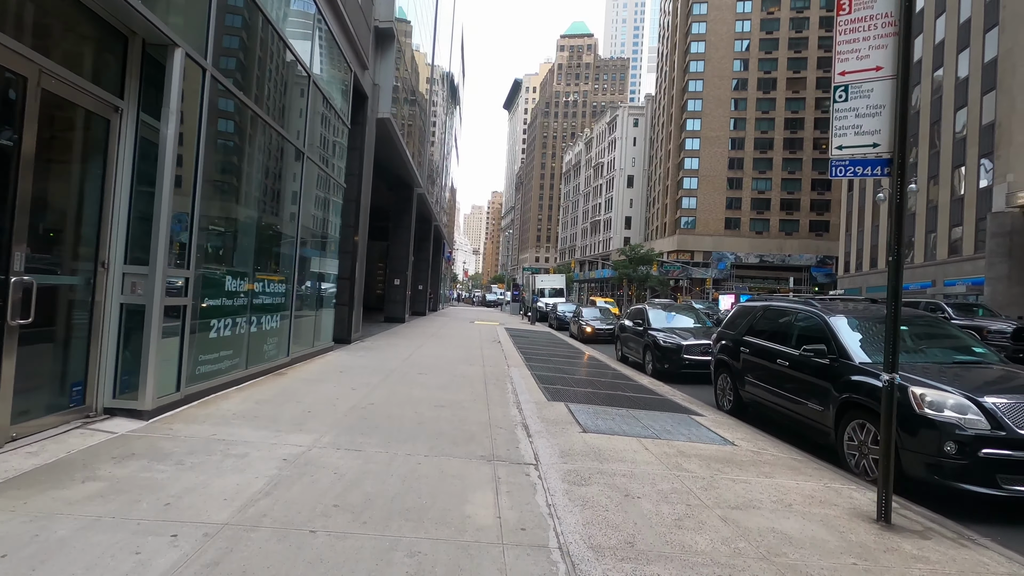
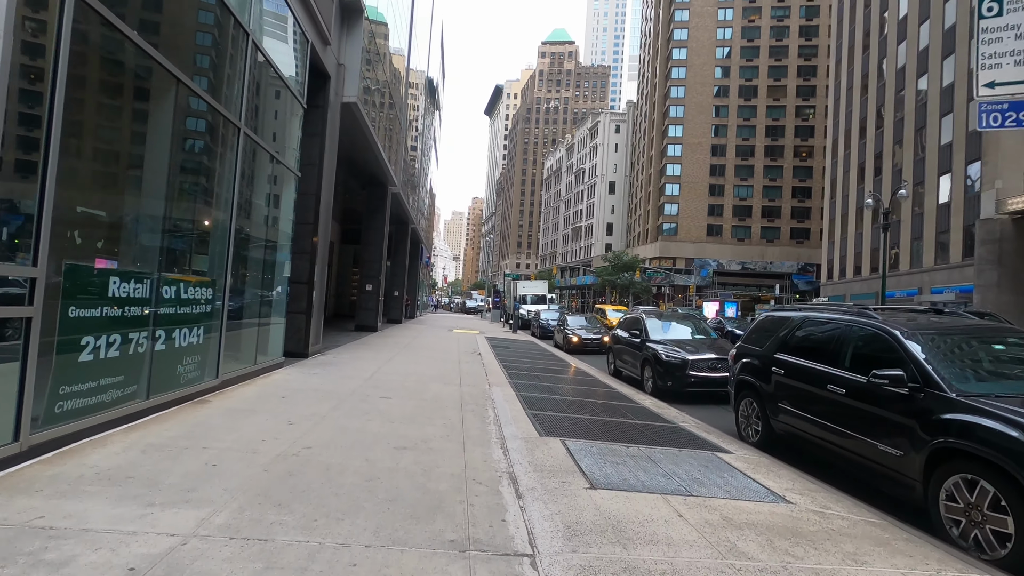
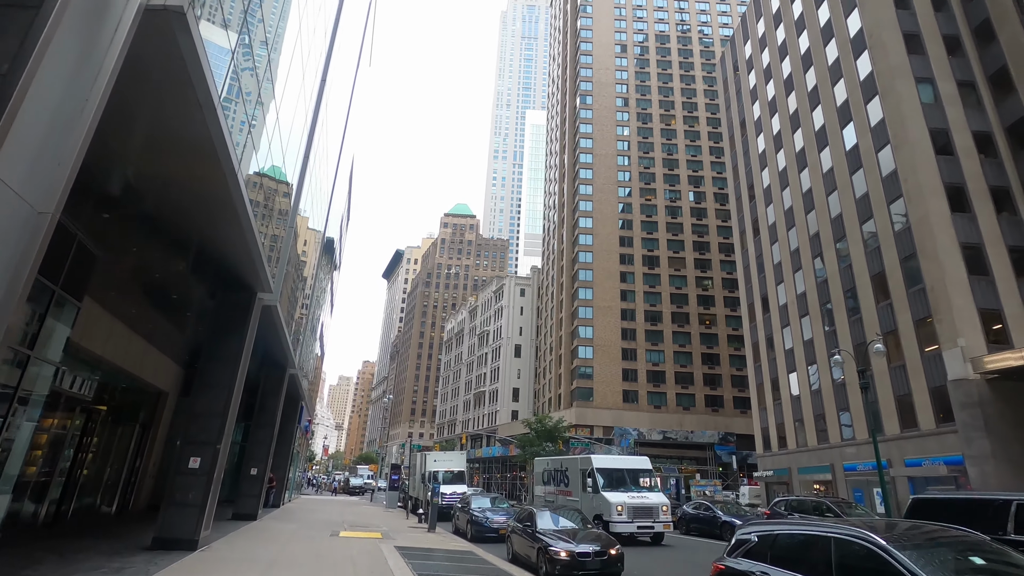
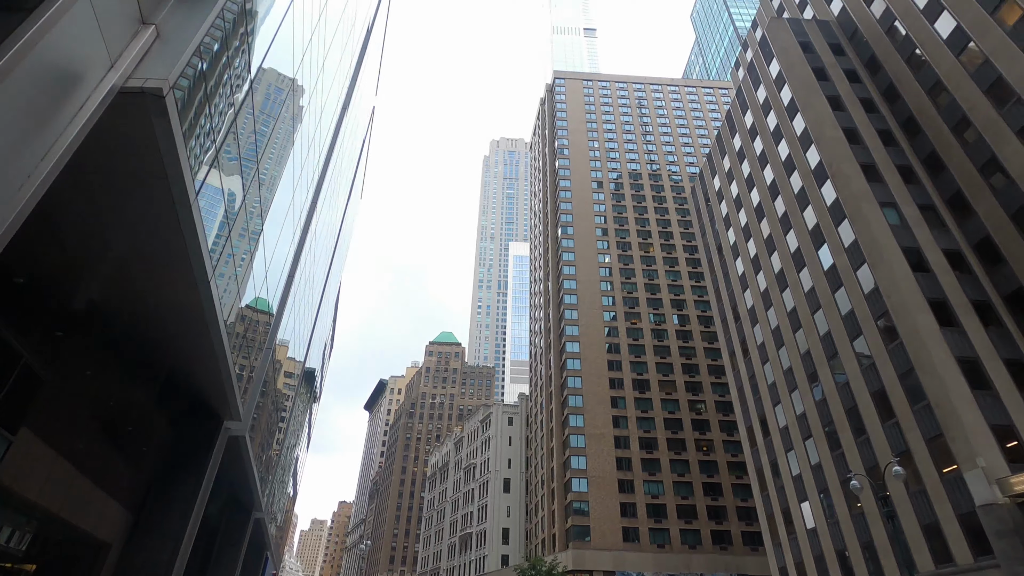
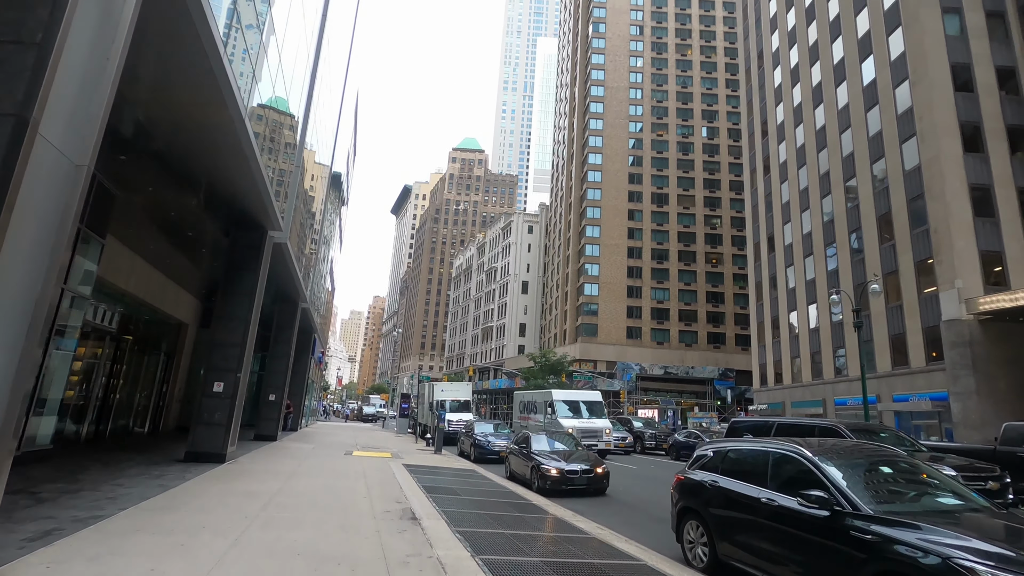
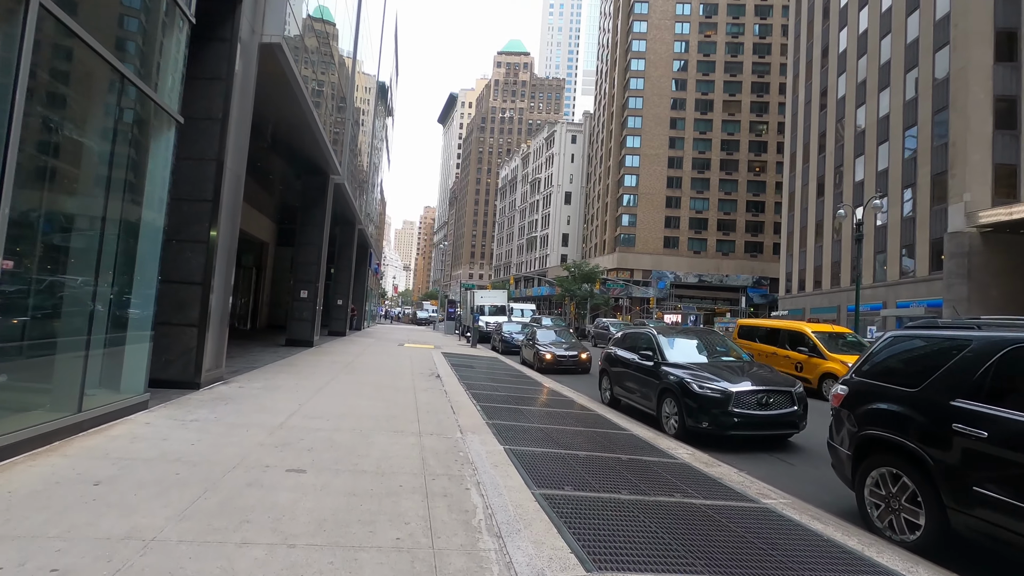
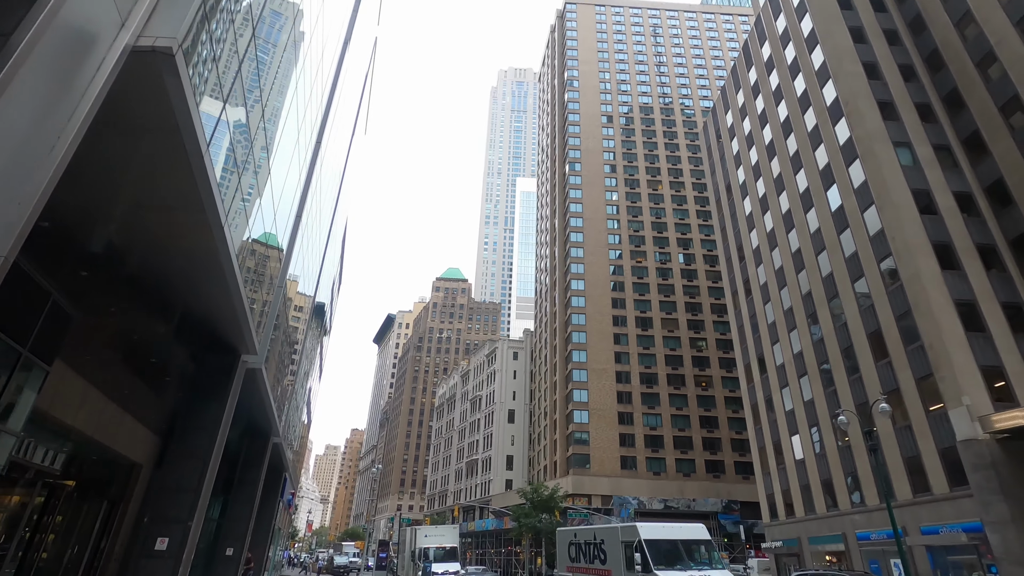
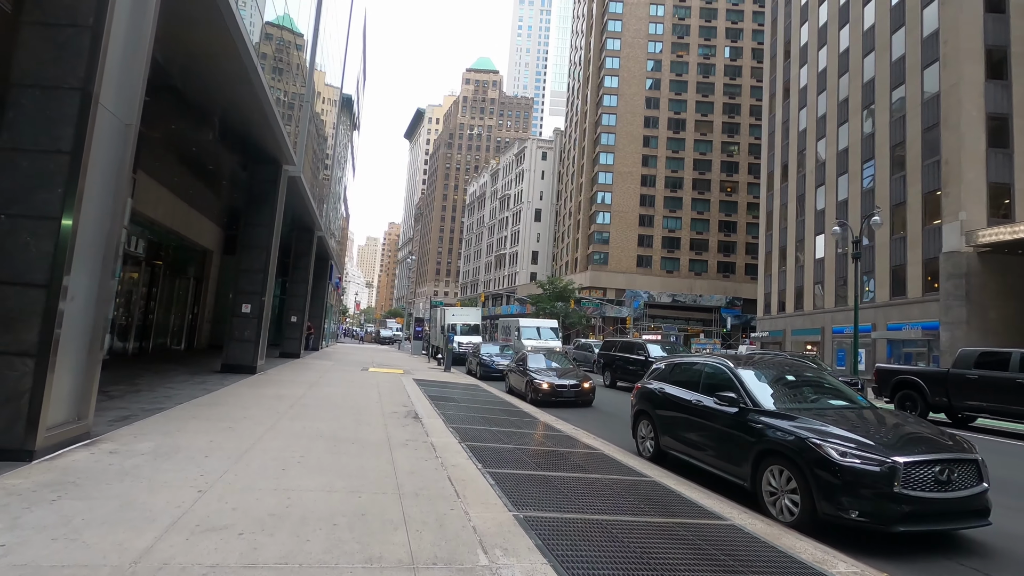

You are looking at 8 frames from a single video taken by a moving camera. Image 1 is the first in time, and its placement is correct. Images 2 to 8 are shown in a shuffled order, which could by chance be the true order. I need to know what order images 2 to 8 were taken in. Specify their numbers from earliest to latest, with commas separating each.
2, 6, 8, 5, 3, 7, 4
